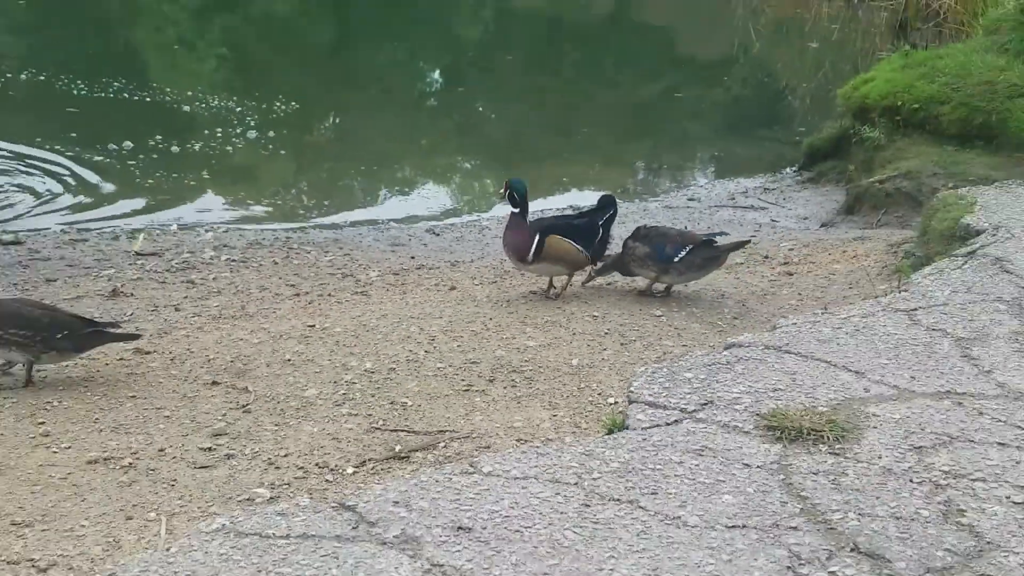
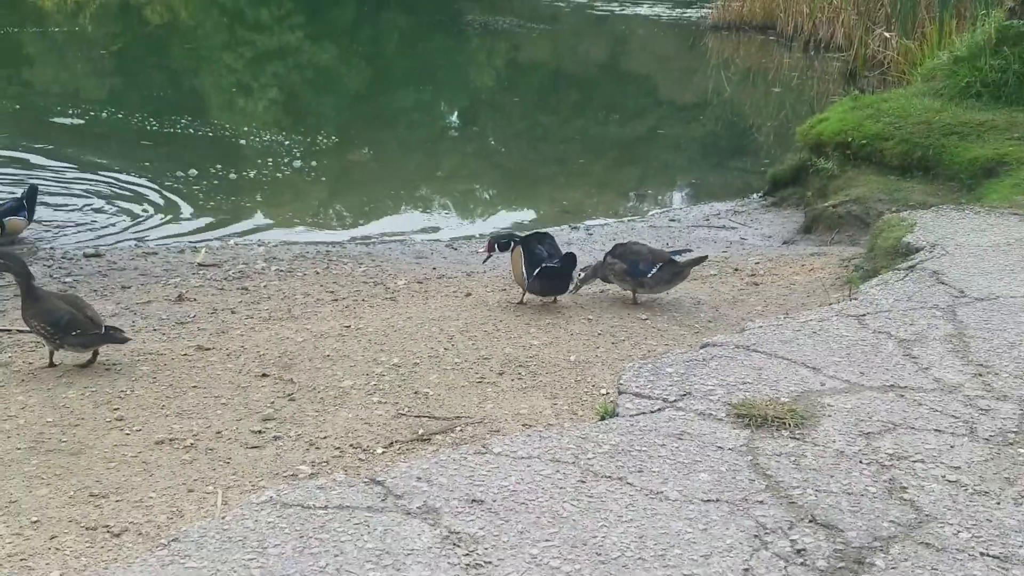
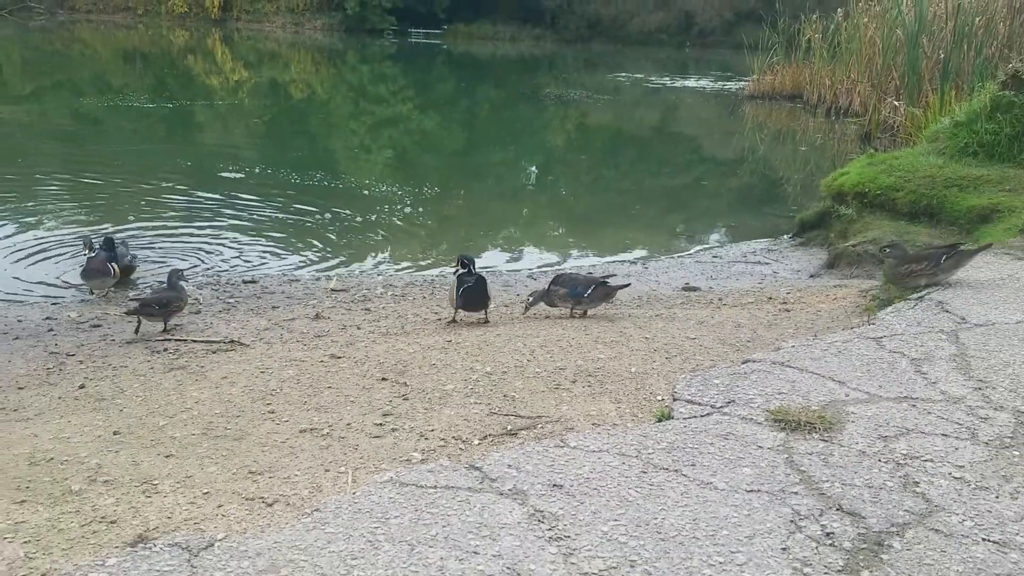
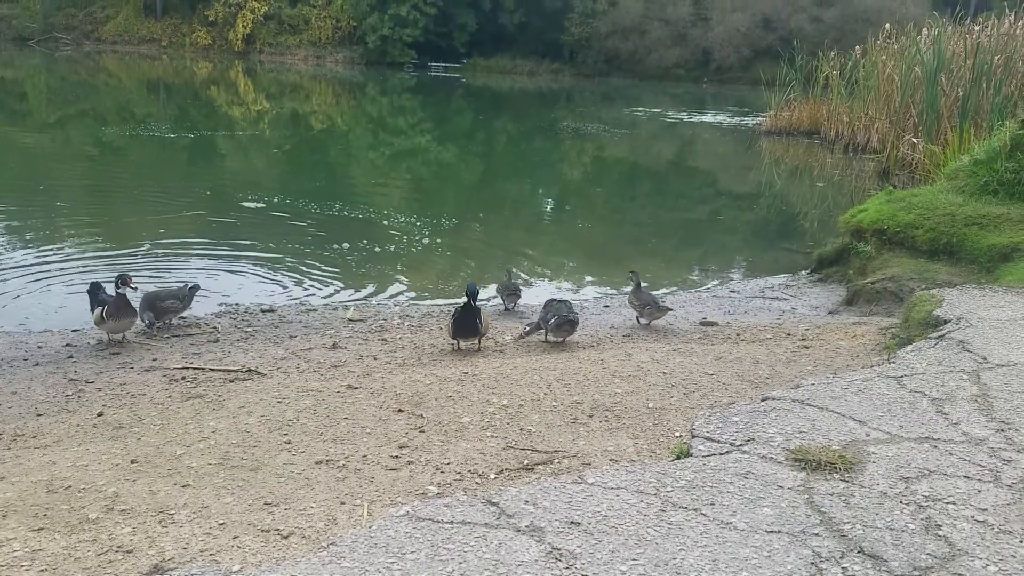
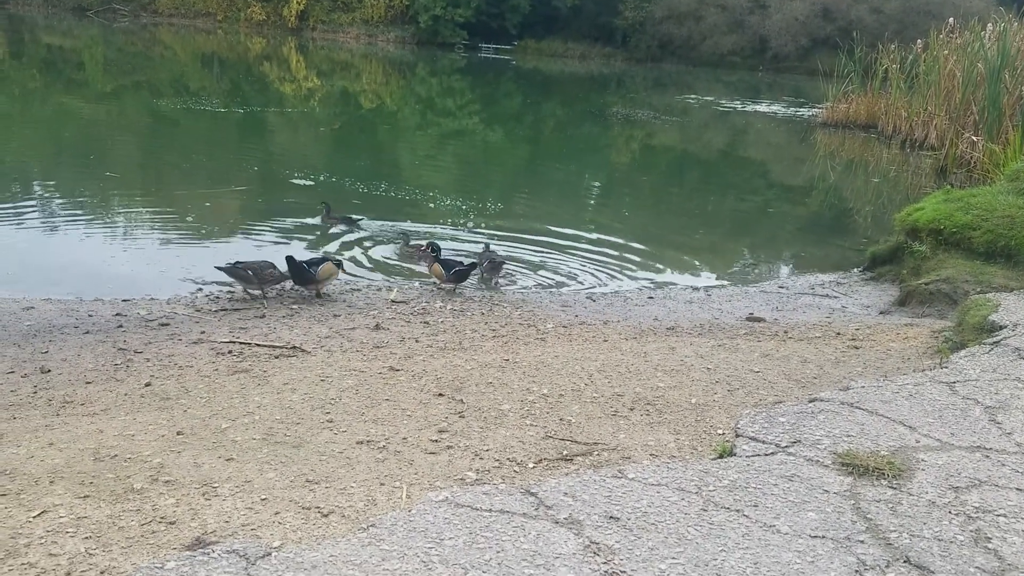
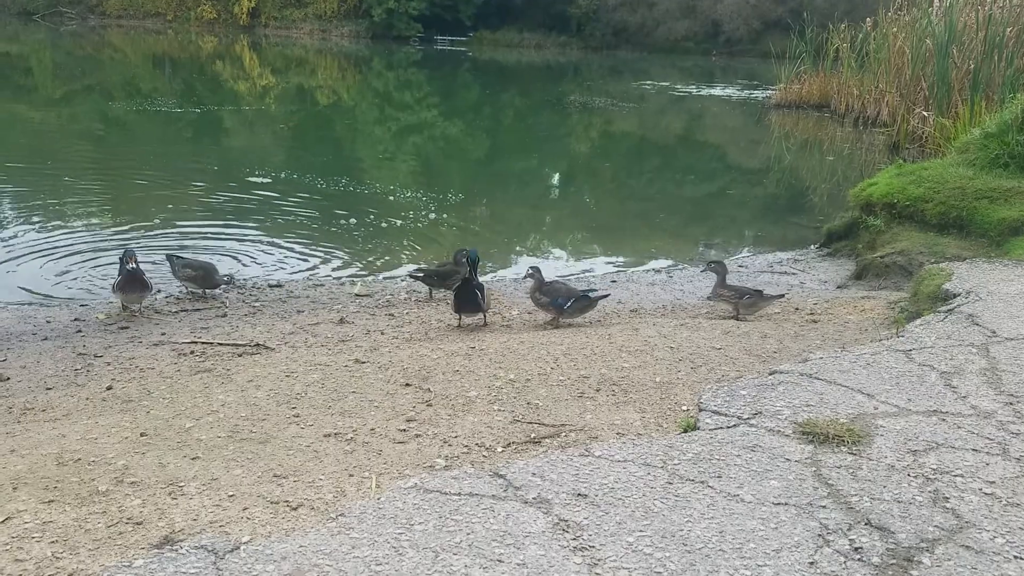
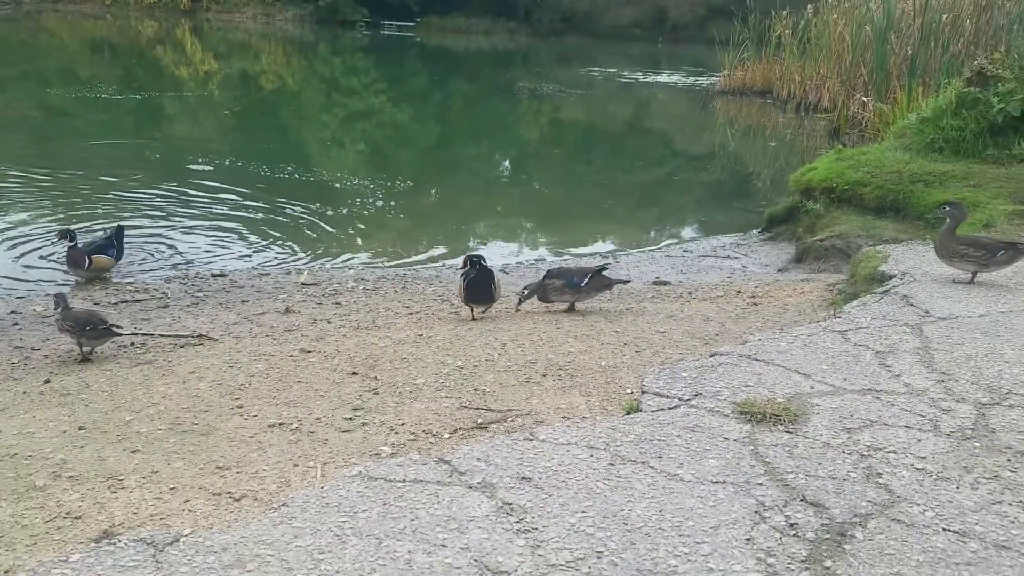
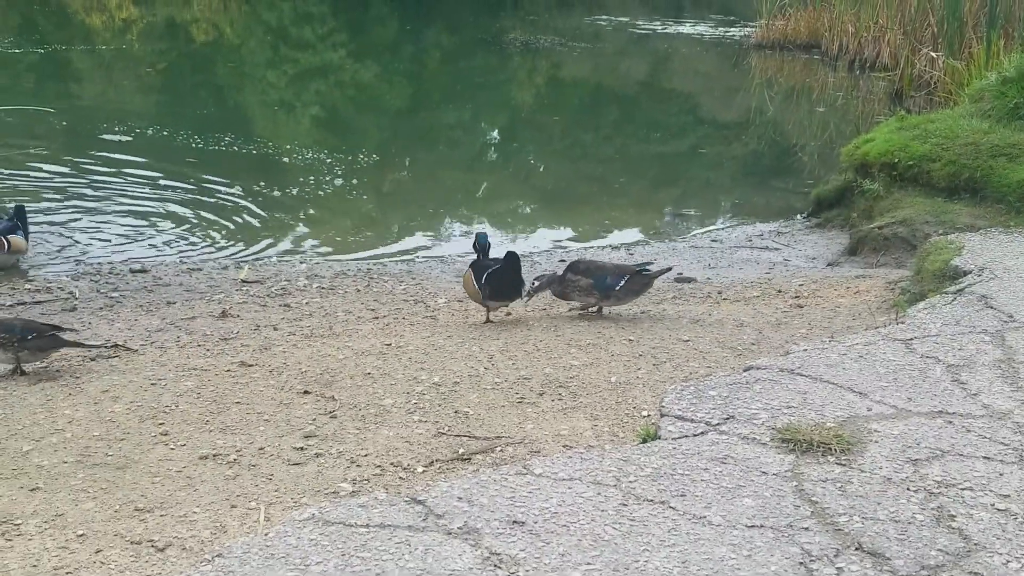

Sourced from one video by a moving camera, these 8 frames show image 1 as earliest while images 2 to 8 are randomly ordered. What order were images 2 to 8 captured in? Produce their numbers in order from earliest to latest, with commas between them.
2, 8, 7, 3, 6, 4, 5
